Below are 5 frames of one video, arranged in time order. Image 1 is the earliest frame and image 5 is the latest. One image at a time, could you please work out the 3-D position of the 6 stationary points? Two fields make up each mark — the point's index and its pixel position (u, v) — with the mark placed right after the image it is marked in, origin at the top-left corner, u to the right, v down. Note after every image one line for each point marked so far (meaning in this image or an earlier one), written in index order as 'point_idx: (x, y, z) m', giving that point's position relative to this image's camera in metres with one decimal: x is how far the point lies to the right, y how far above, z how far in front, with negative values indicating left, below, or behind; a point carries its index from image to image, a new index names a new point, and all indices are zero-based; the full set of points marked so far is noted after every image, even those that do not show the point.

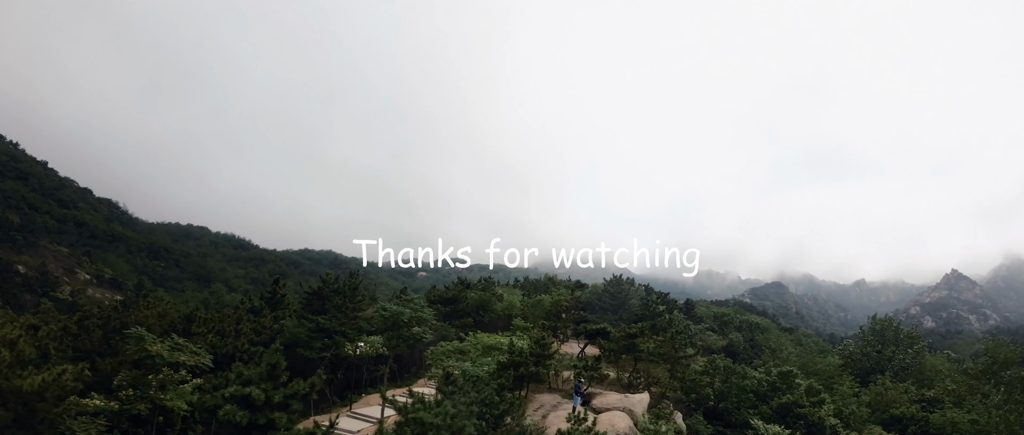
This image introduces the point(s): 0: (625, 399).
0: (+4.9, -7.9, +19.2) m
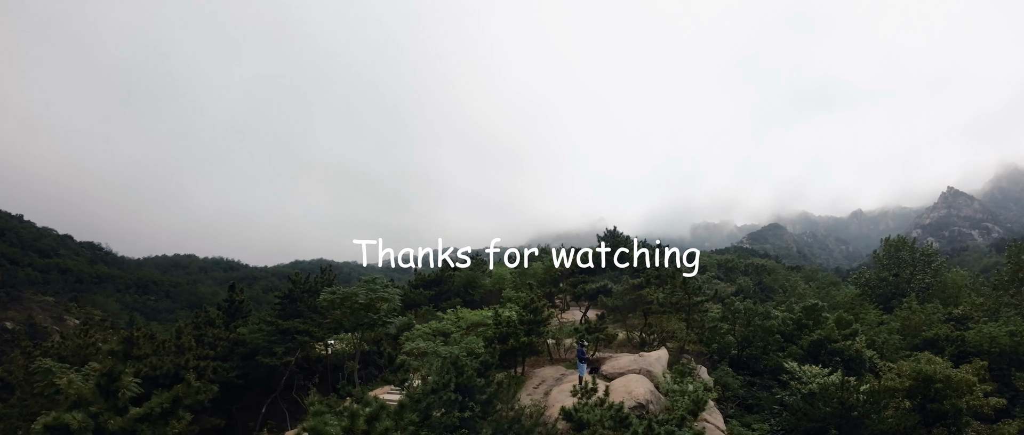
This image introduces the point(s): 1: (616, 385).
0: (+4.7, -5.2, +16.1) m
1: (+3.1, -5.1, +13.3) m
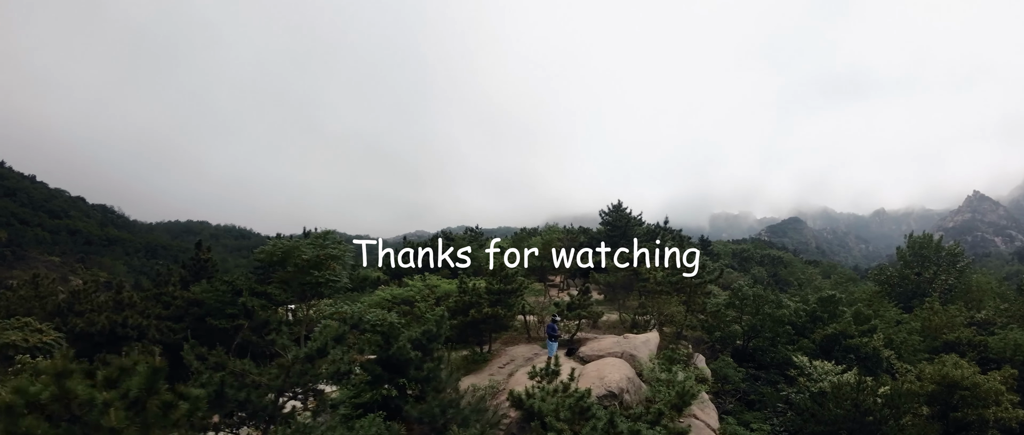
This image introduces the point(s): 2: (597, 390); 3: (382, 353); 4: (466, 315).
0: (+3.5, -3.9, +13.8) m
1: (+1.9, -3.8, +11.0) m
2: (+1.9, -3.8, +9.8) m
3: (-2.7, -2.9, +9.3) m
4: (-1.4, -3.0, +13.3) m
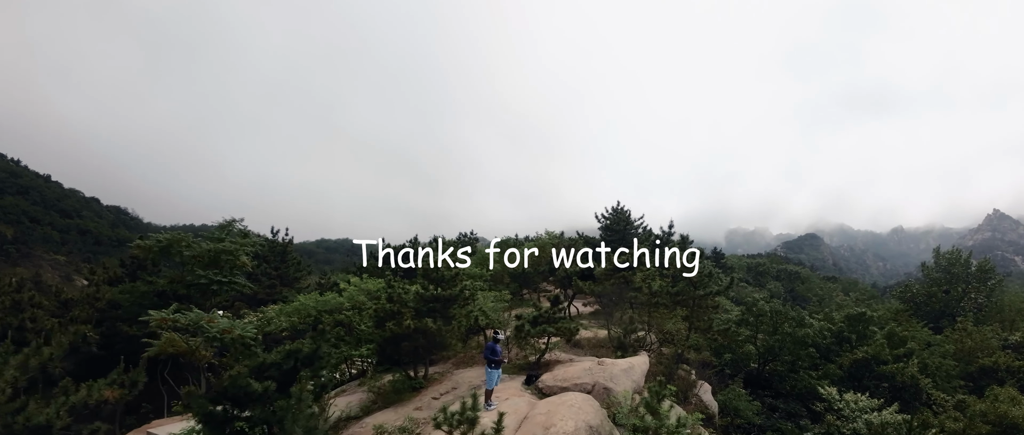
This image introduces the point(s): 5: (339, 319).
0: (+2.1, -3.6, +10.4) m
1: (+0.5, -3.4, +7.7) m
2: (+0.4, -3.4, +6.5) m
3: (-4.2, -2.4, +6.1) m
4: (-2.8, -2.5, +10.1) m
5: (-5.3, -3.1, +13.5) m
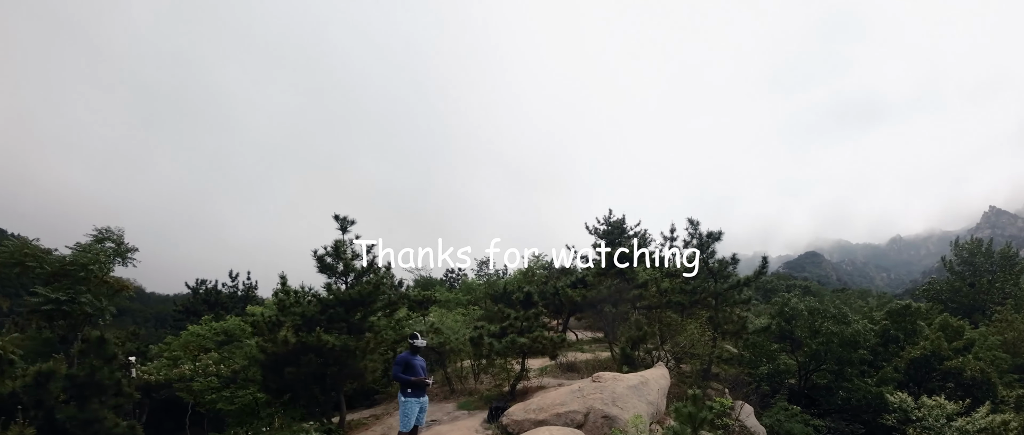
0: (+1.4, -2.7, +7.0) m
1: (-0.3, -2.4, +4.2) m
2: (-0.3, -2.3, +3.0) m
3: (-5.0, -1.6, +2.7) m
4: (-3.6, -2.1, +6.7) m
5: (-6.1, -3.1, +9.9) m
